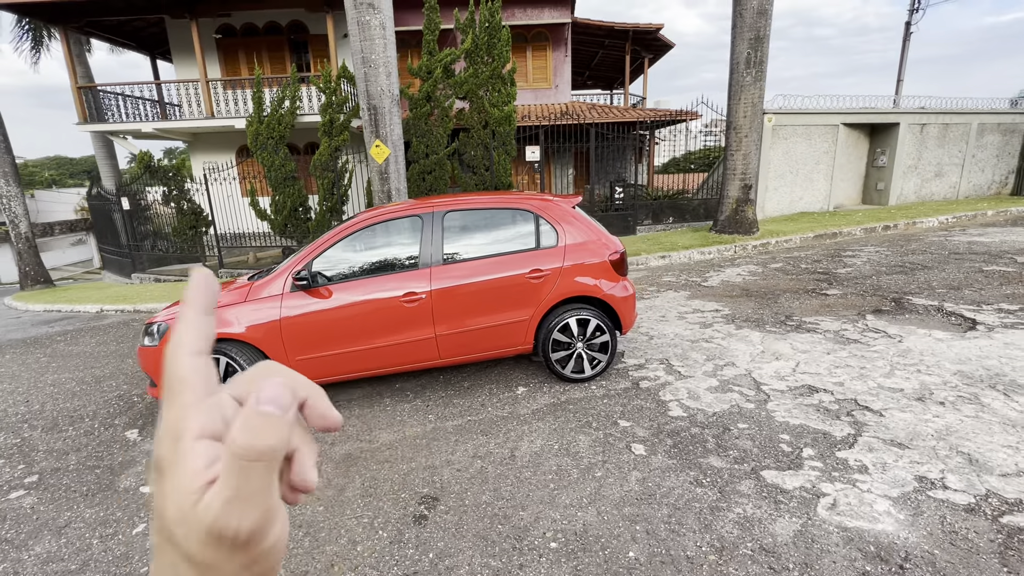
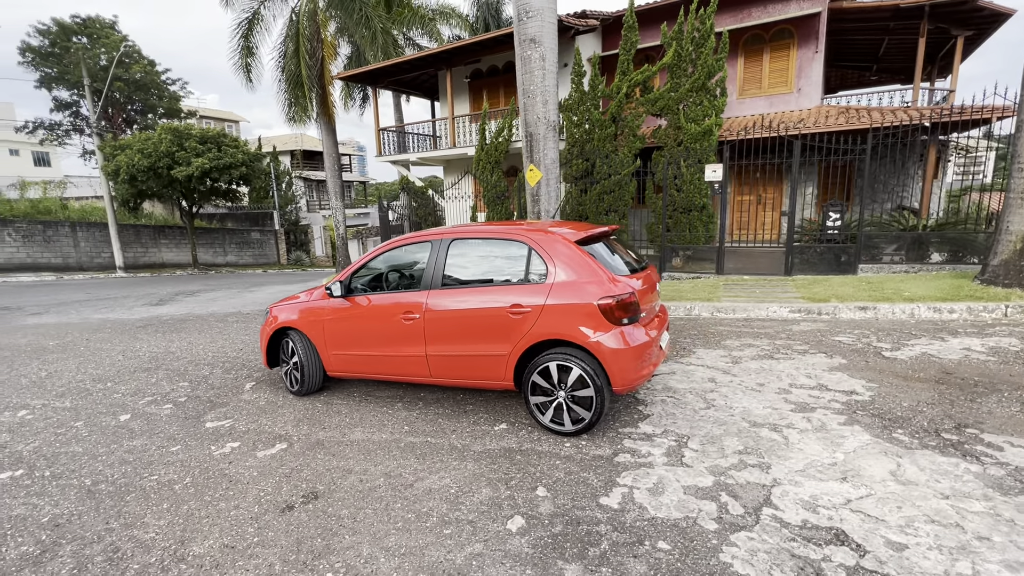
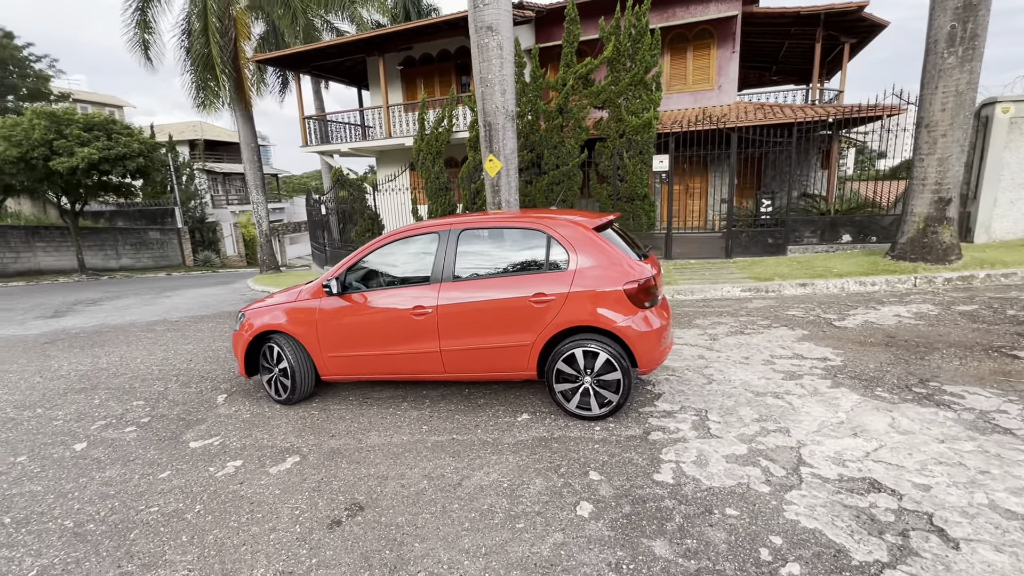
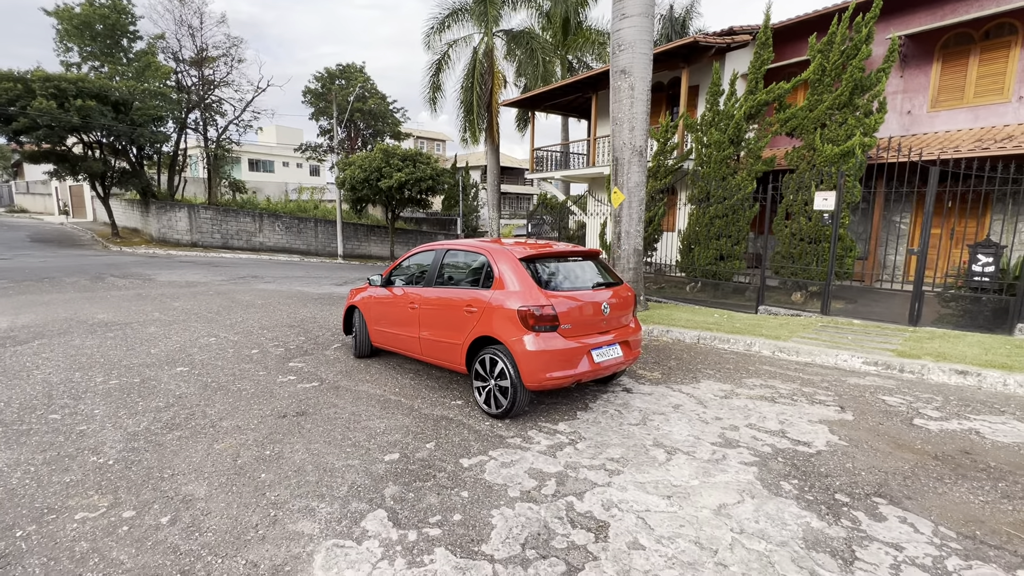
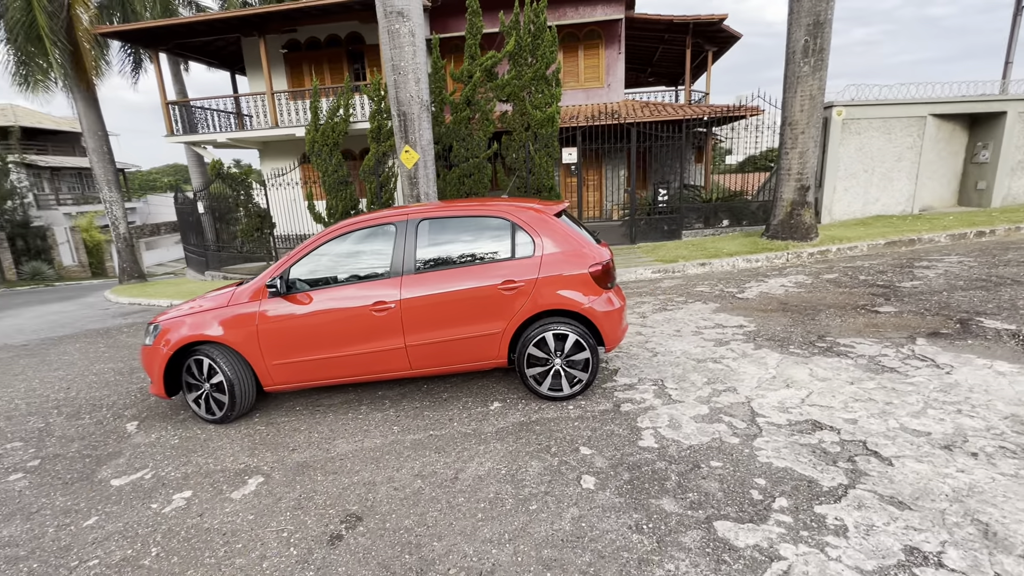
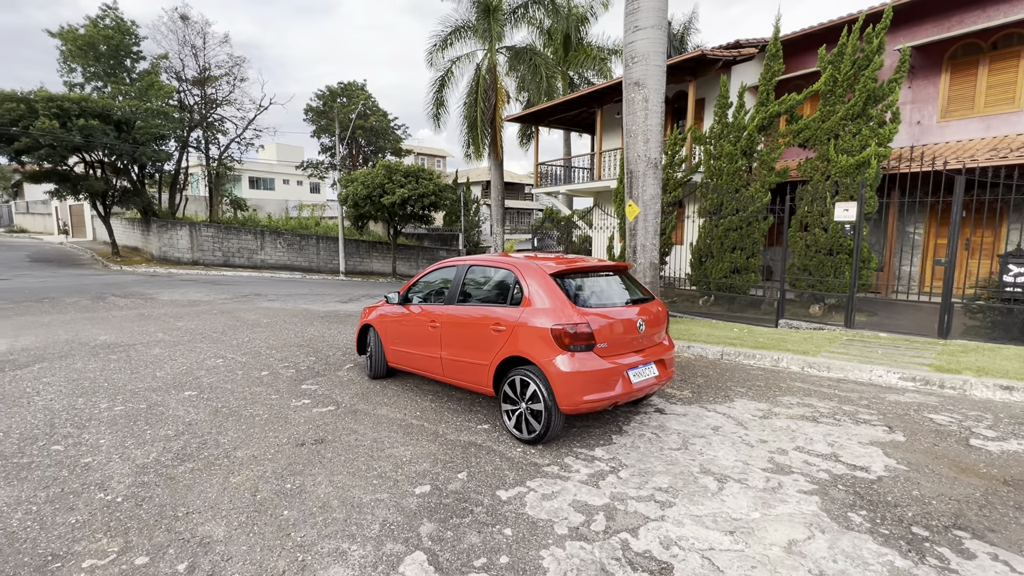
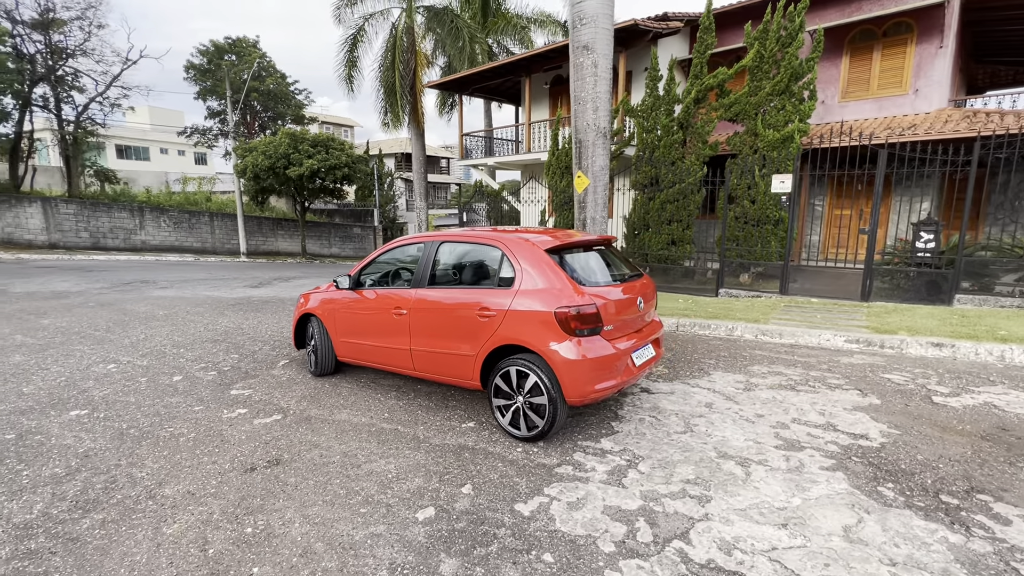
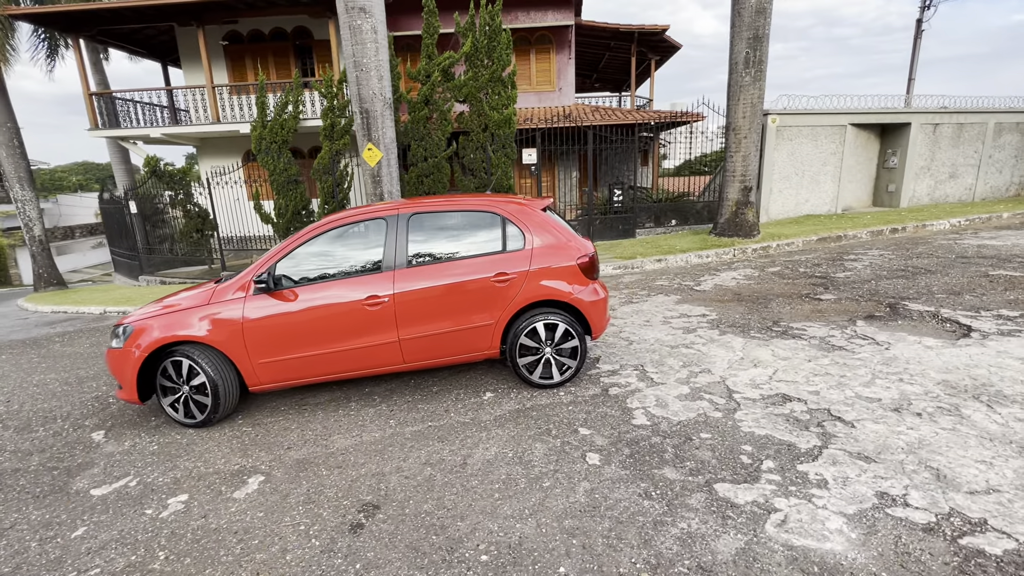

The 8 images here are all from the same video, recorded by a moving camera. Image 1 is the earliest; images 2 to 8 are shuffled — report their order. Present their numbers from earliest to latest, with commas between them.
8, 5, 3, 2, 7, 6, 4
